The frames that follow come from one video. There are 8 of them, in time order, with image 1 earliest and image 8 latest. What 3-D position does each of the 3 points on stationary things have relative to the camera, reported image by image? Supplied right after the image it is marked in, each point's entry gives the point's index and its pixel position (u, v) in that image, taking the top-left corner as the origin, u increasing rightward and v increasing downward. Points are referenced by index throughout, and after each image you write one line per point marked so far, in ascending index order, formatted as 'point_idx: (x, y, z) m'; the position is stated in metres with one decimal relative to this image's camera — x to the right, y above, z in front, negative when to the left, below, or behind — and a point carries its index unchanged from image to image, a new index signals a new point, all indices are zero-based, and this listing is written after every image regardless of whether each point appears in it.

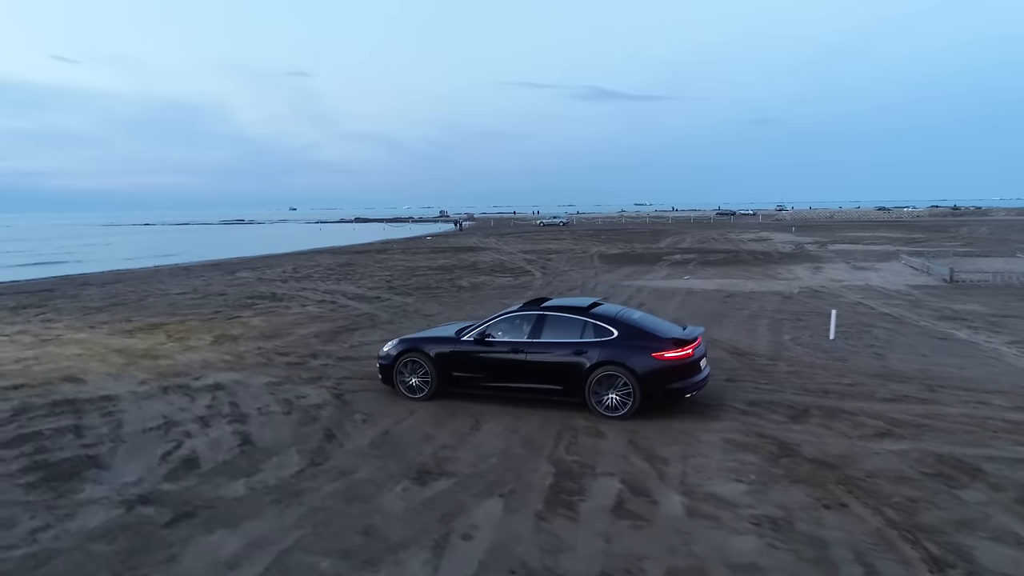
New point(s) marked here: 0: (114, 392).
0: (-5.2, -1.4, +10.0) m
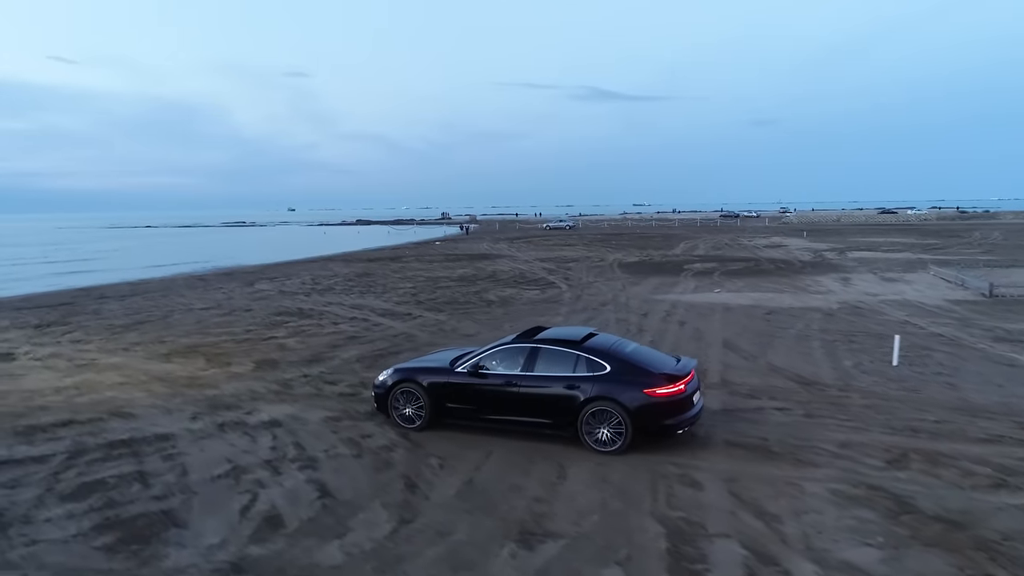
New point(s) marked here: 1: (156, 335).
0: (-4.3, -1.8, +9.6) m
1: (-7.8, -1.1, +16.7) m
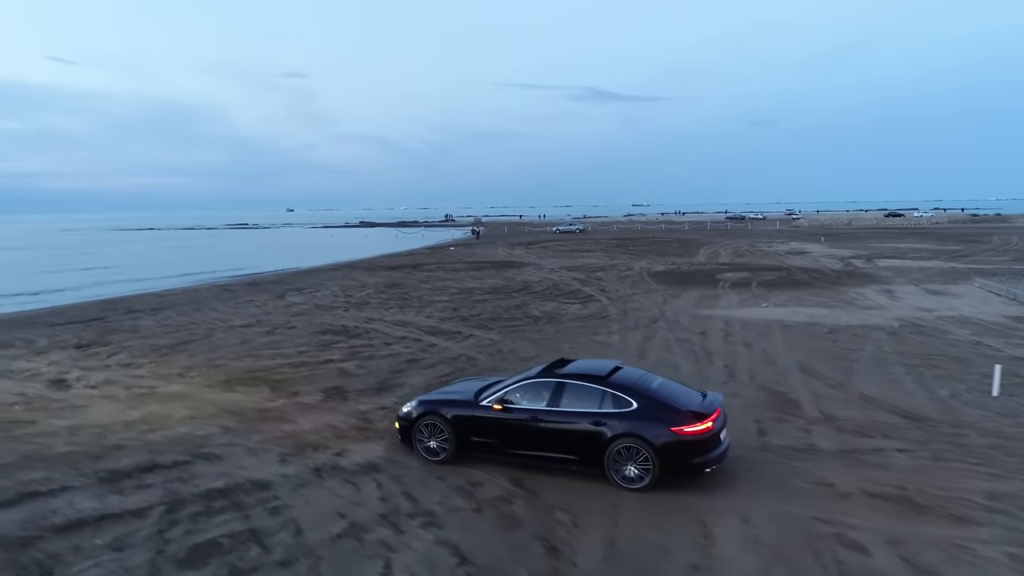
0: (-3.0, -2.2, +9.0) m
1: (-6.5, -1.5, +16.2) m
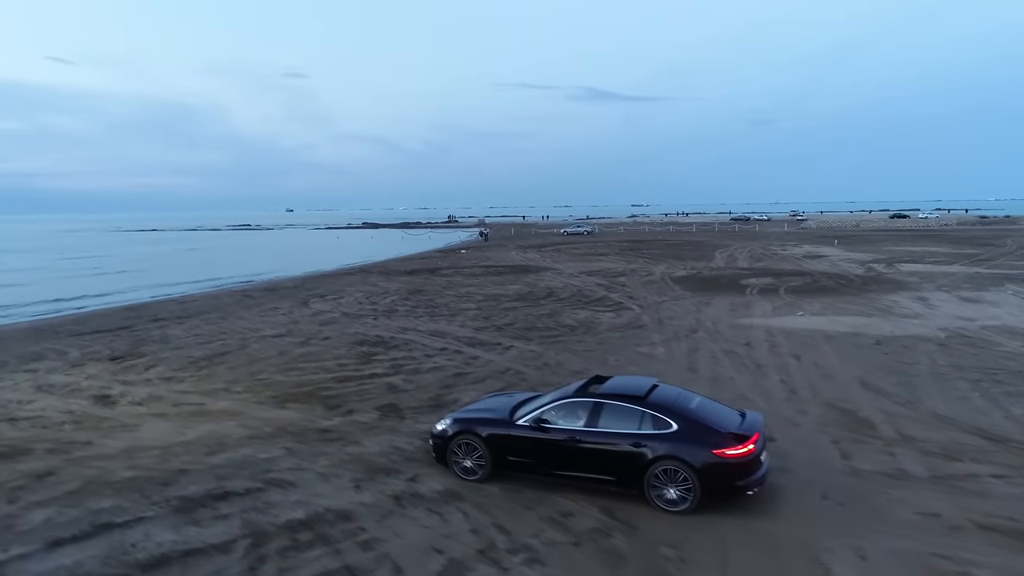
0: (-2.0, -2.5, +8.7) m
1: (-5.5, -1.8, +15.8) m
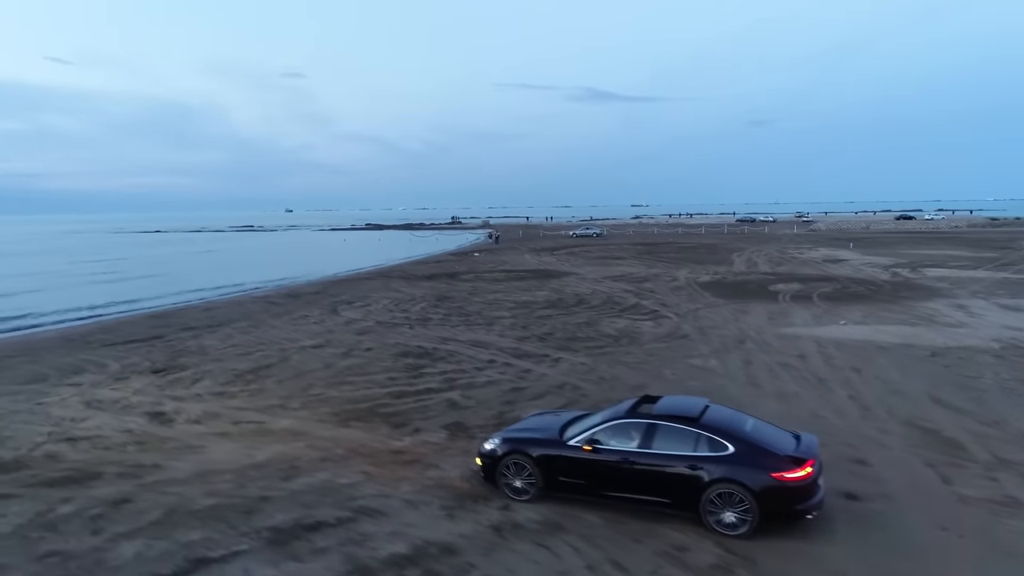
0: (-0.8, -2.7, +8.4) m
1: (-4.3, -2.0, +15.5) m
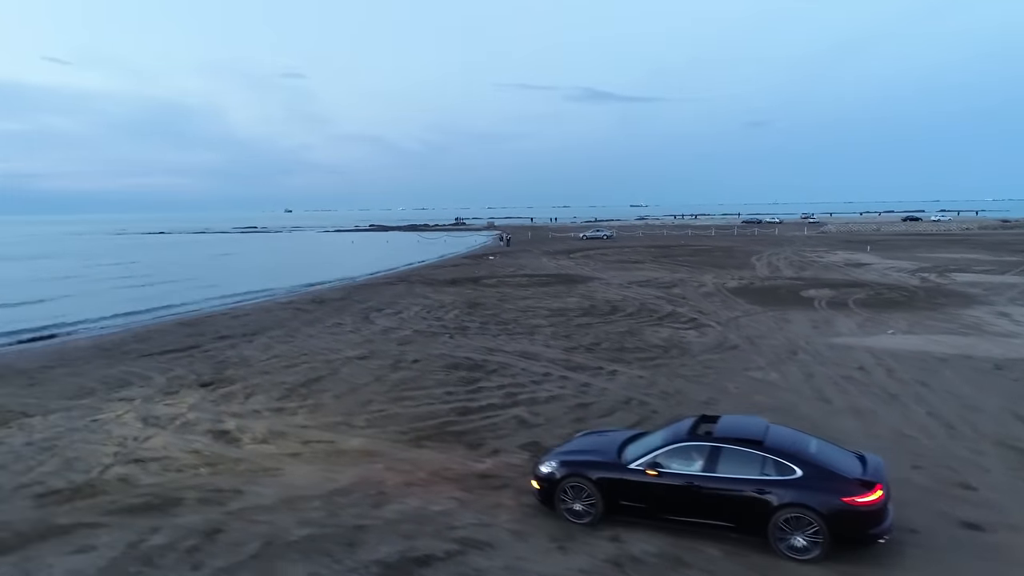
0: (+0.5, -3.0, +8.1) m
1: (-3.1, -2.3, +15.2) m
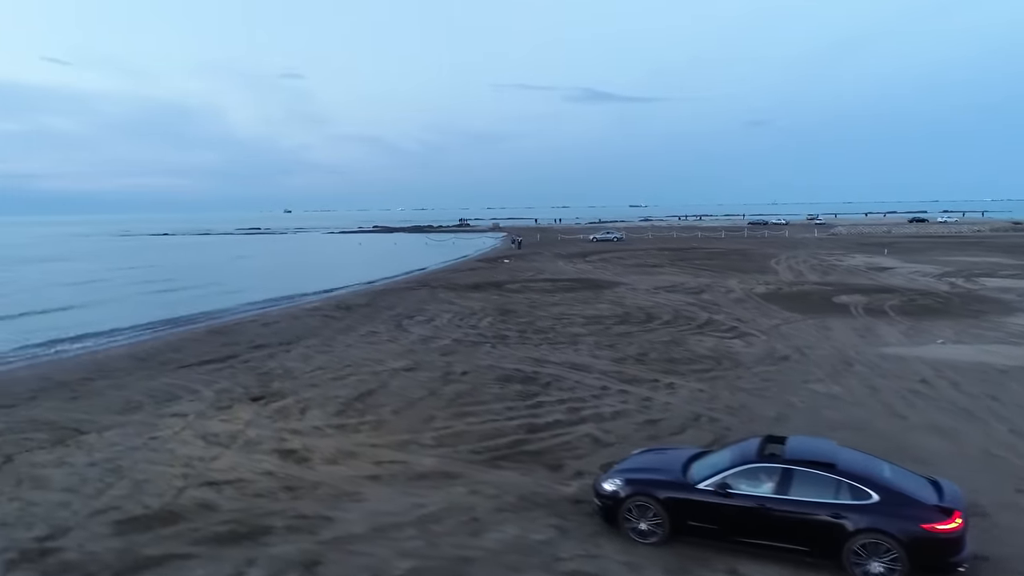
0: (+1.7, -3.3, +7.7) m
1: (-1.8, -2.5, +14.8) m
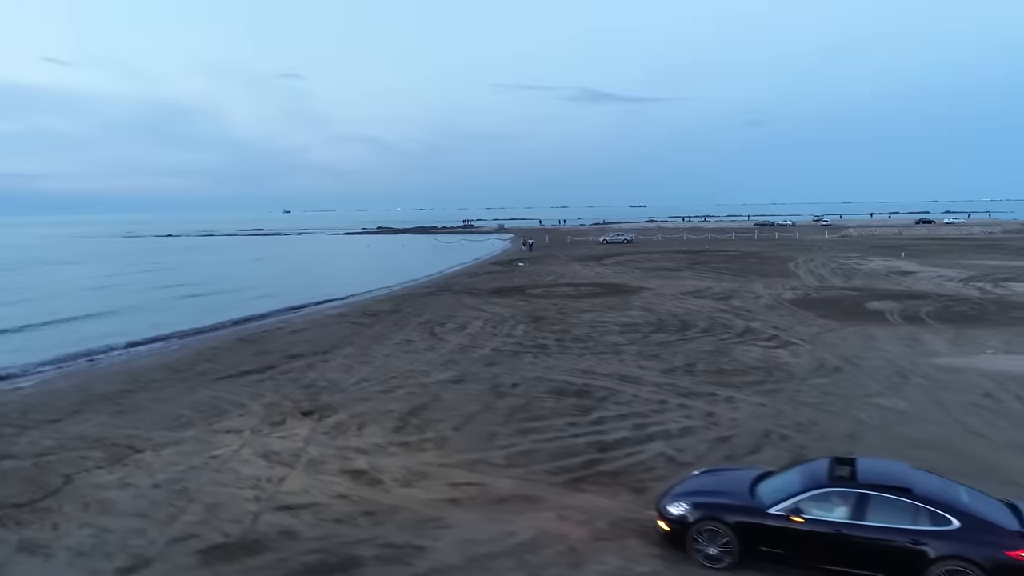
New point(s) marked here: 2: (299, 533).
0: (+3.0, -3.5, +7.4) m
1: (-0.6, -2.8, +14.5) m
2: (-2.9, -3.3, +10.2) m
